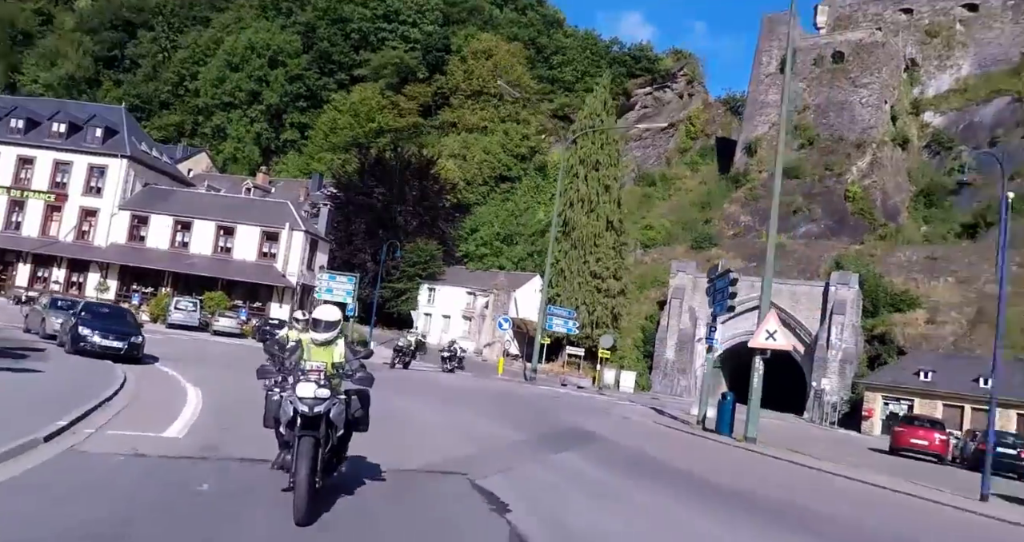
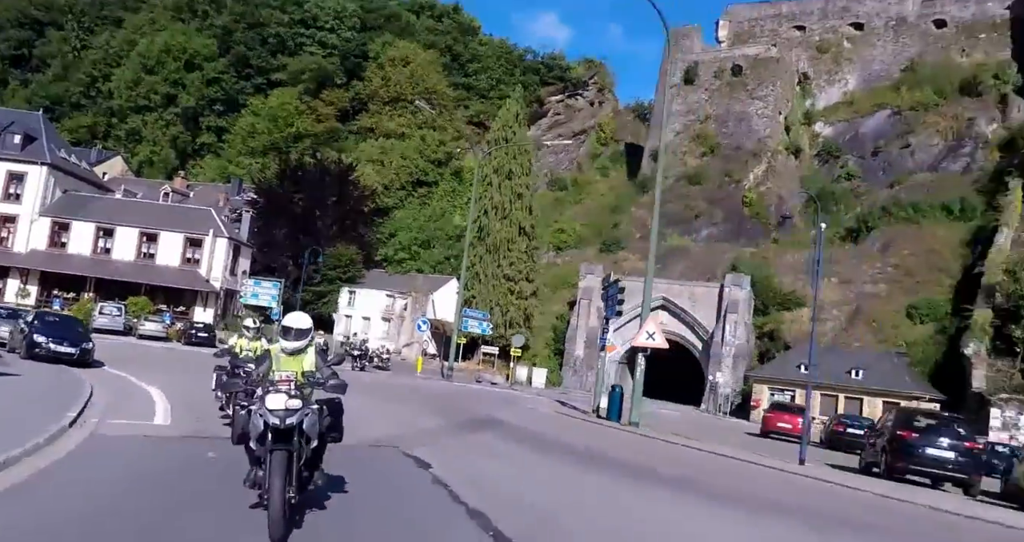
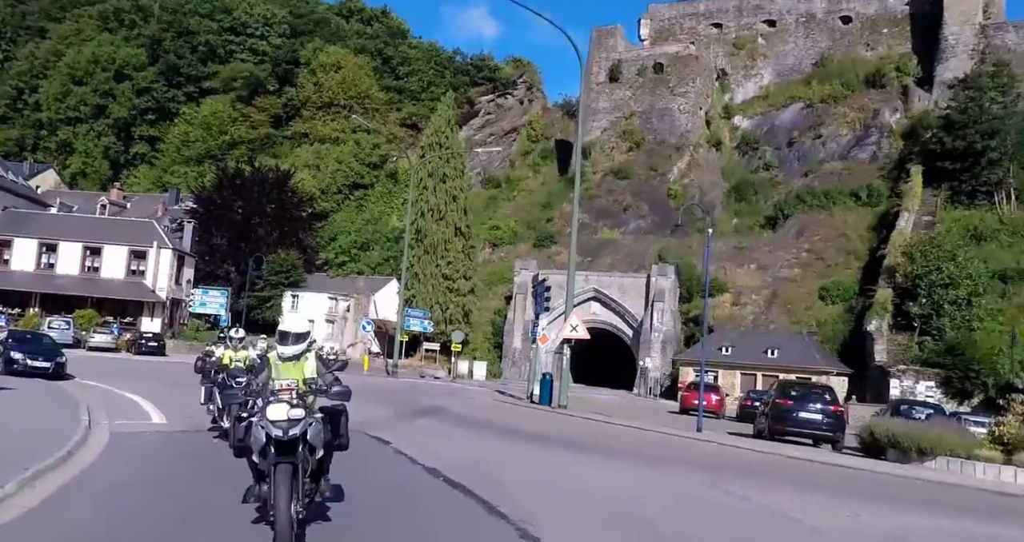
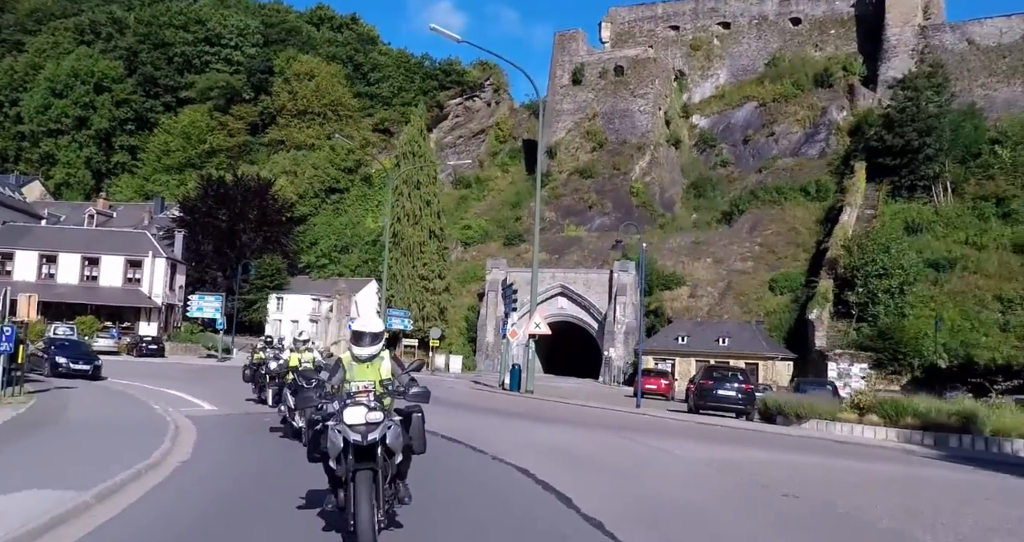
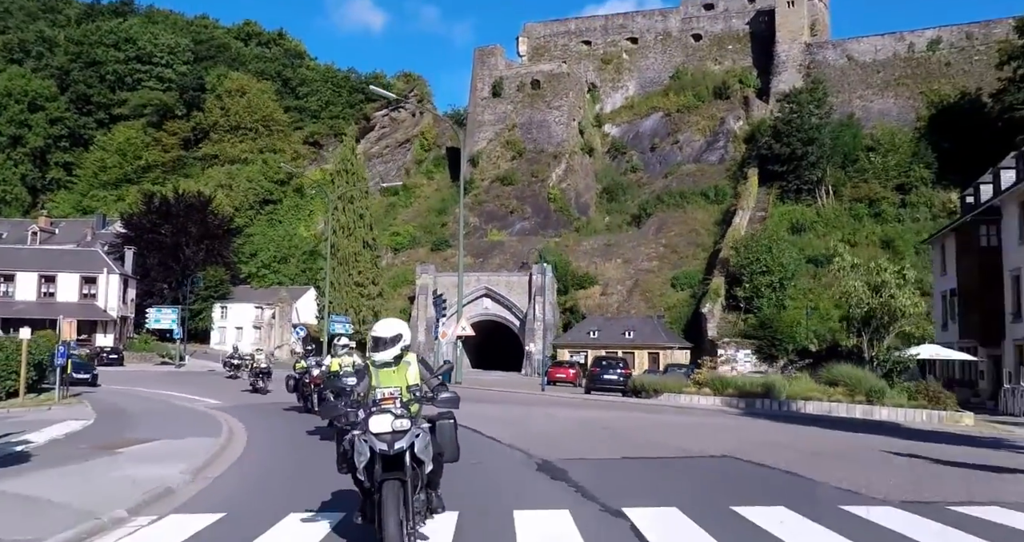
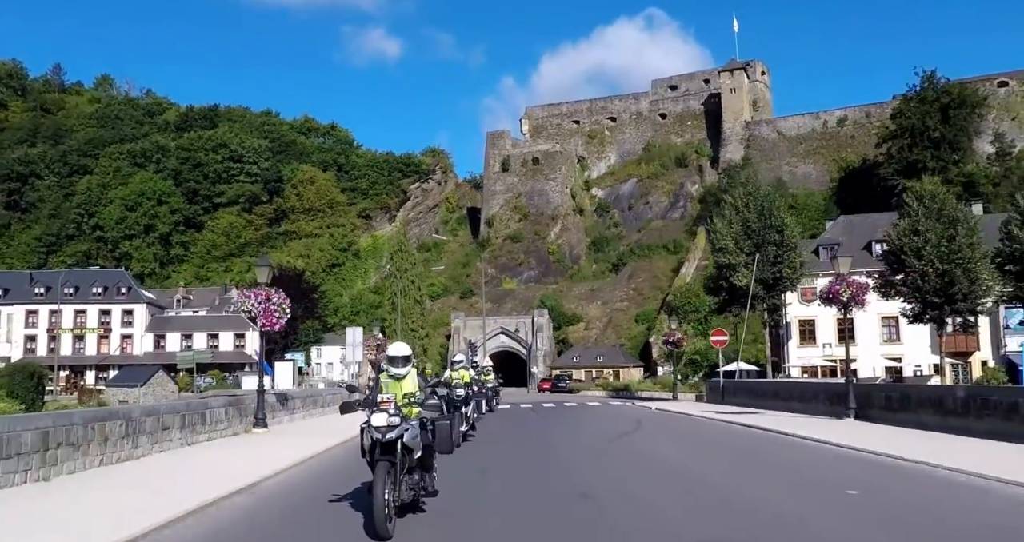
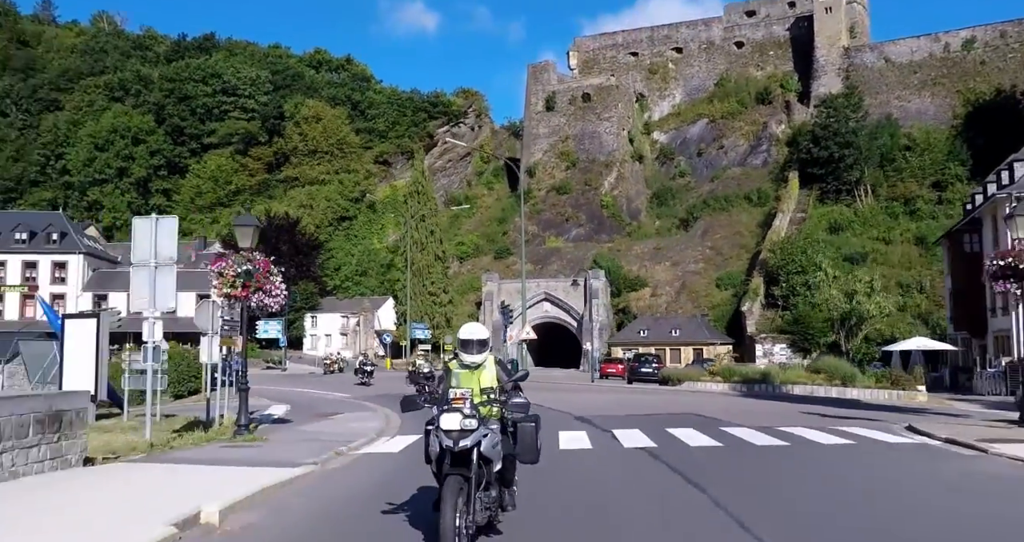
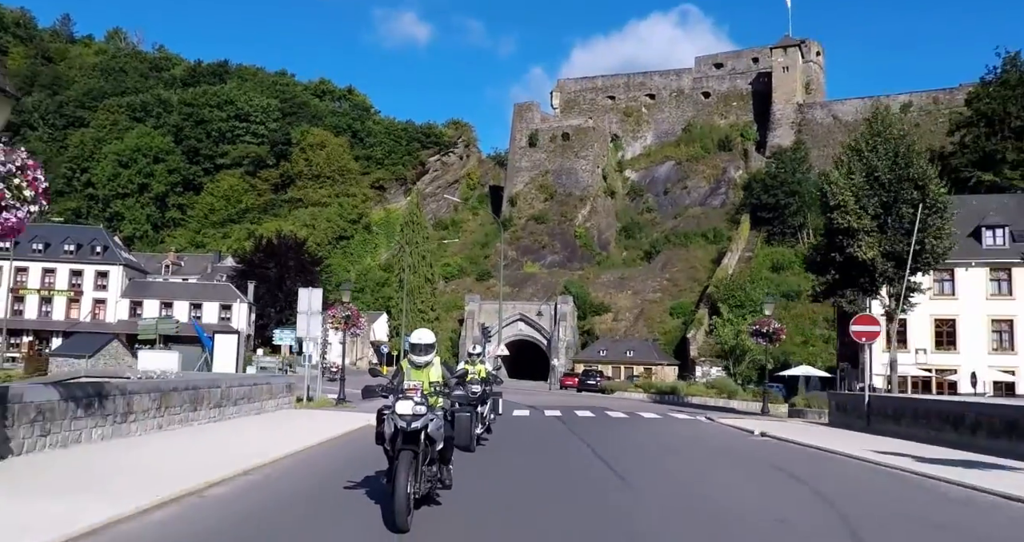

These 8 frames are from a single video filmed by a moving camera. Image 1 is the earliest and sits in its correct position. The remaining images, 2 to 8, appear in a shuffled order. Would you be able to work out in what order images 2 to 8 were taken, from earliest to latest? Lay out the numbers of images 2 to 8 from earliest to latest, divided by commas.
2, 3, 4, 5, 7, 8, 6
